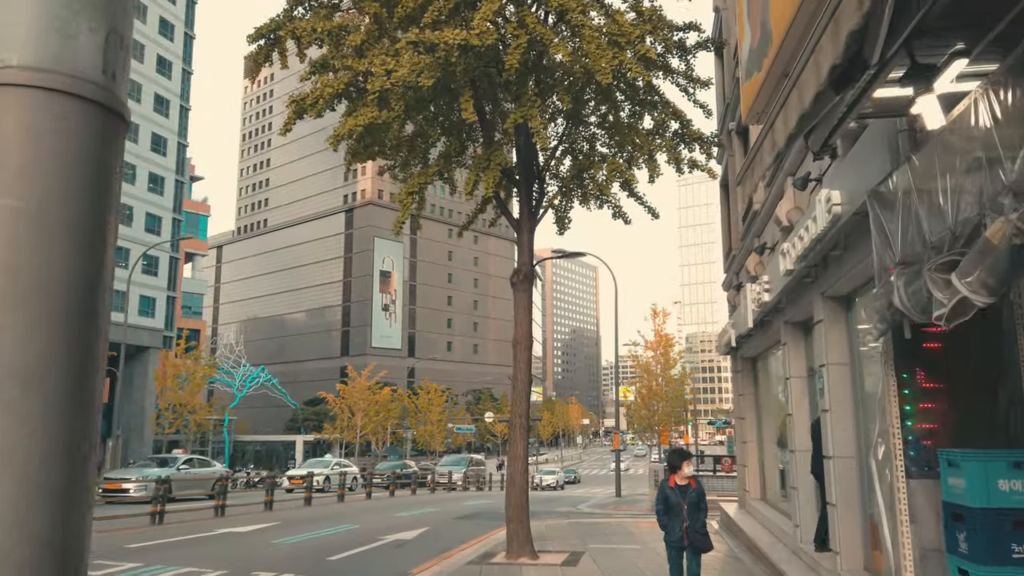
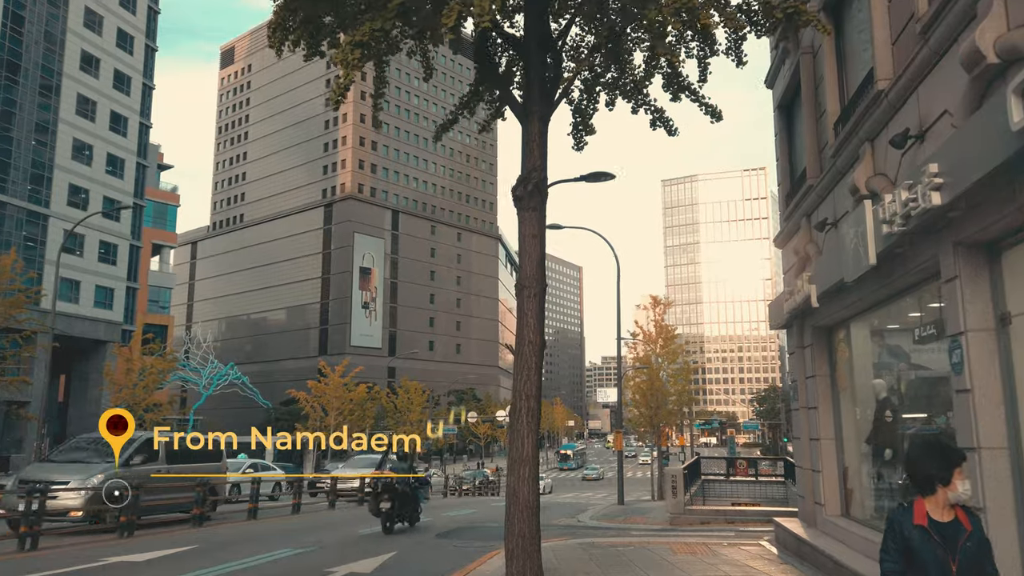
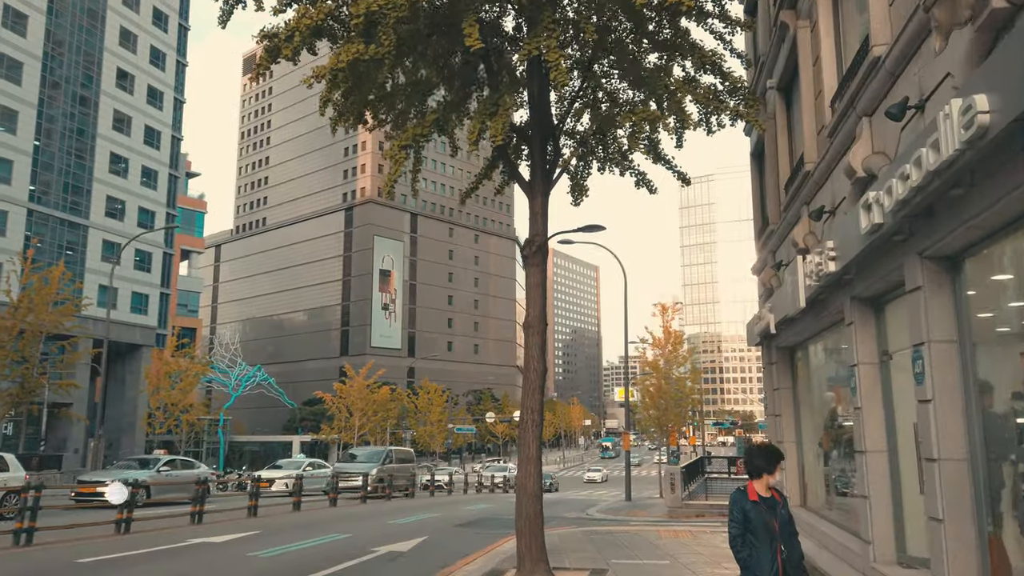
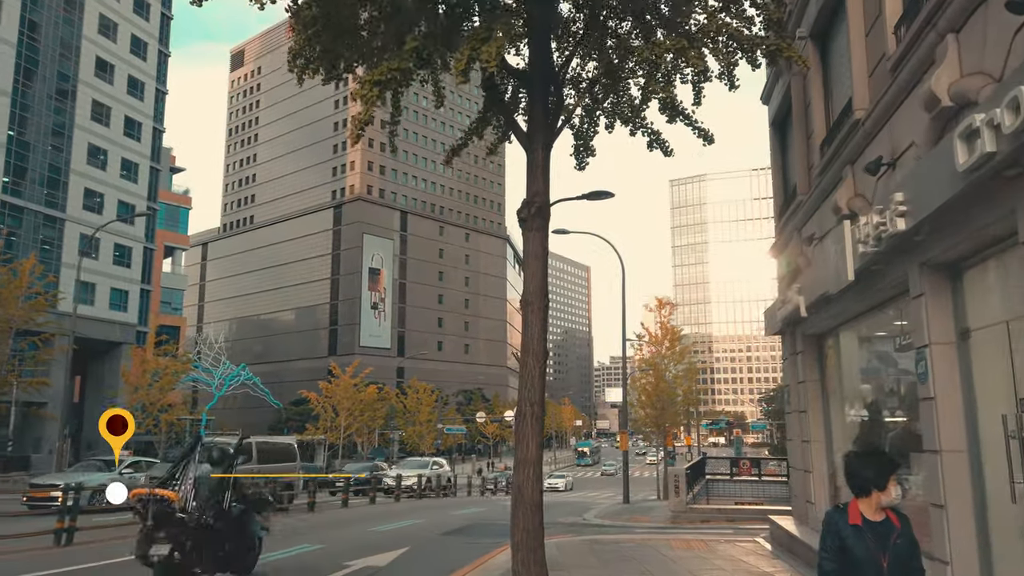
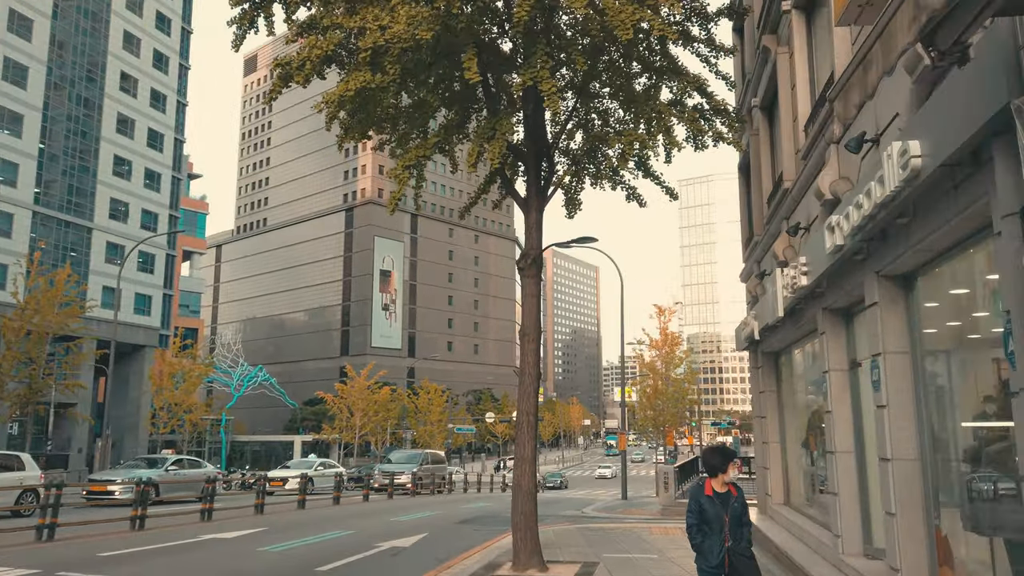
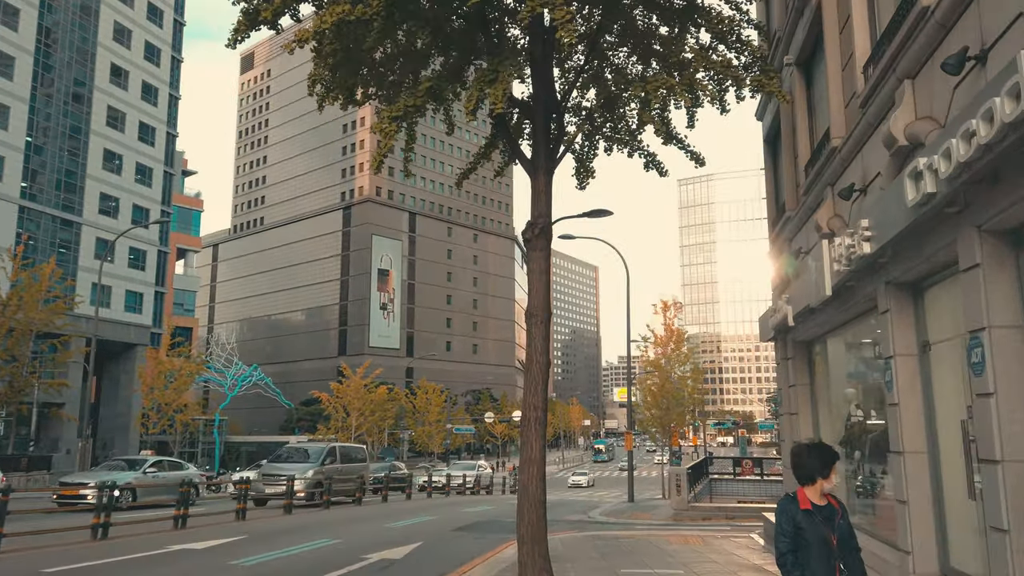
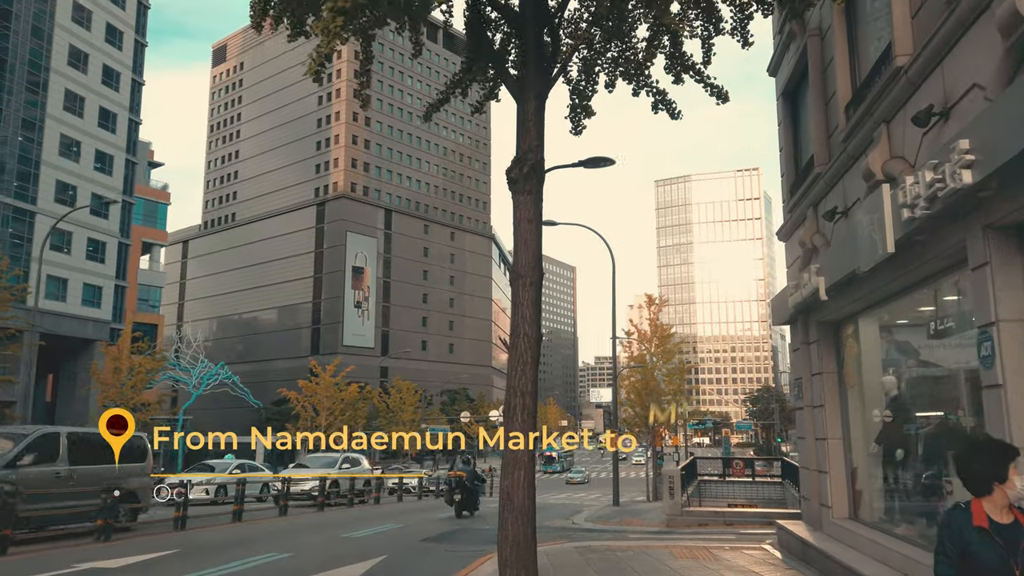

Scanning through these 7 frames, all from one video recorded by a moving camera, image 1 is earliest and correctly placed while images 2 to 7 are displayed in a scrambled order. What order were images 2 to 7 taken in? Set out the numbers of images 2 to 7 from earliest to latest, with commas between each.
5, 3, 6, 4, 2, 7
